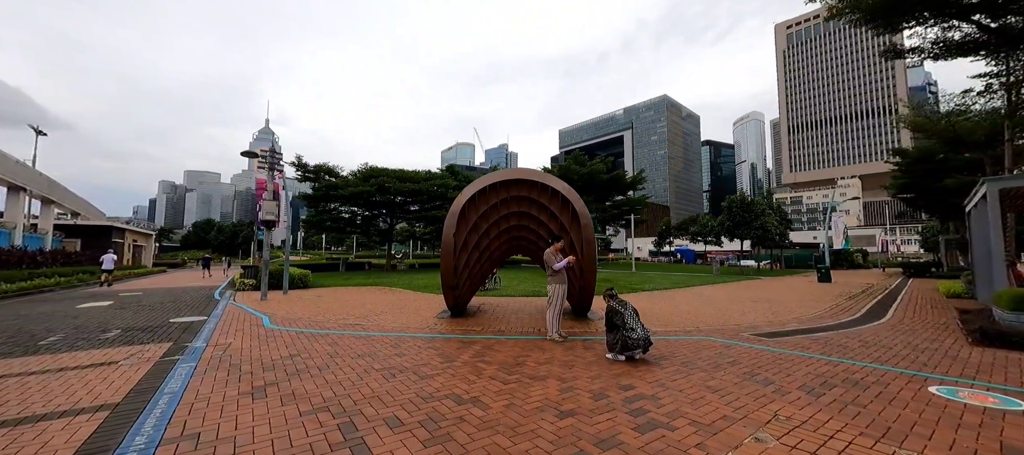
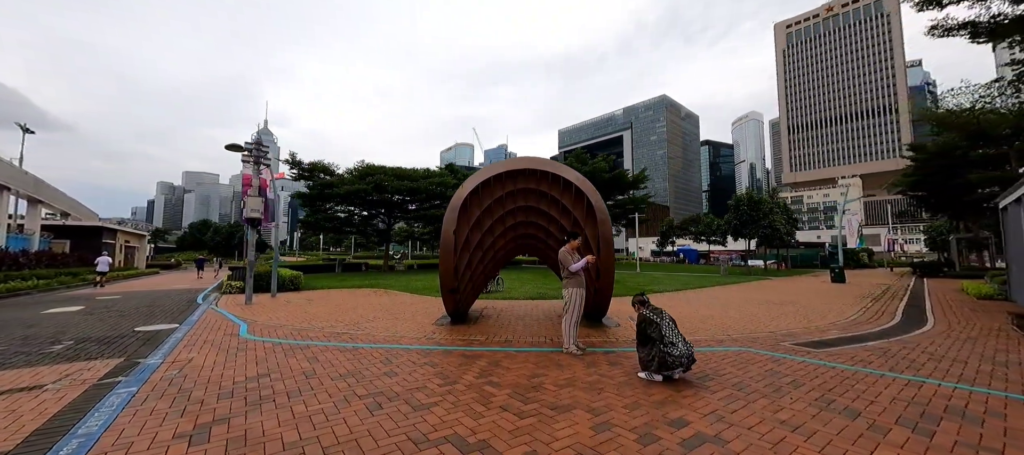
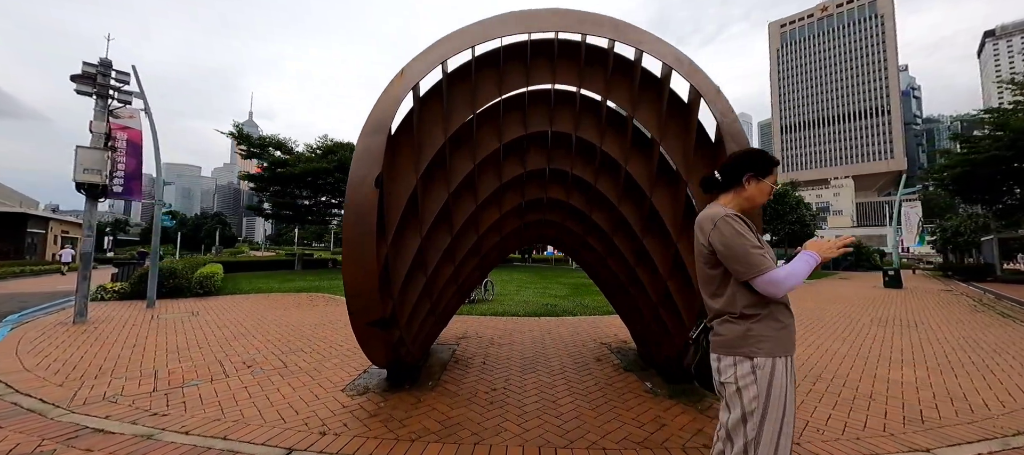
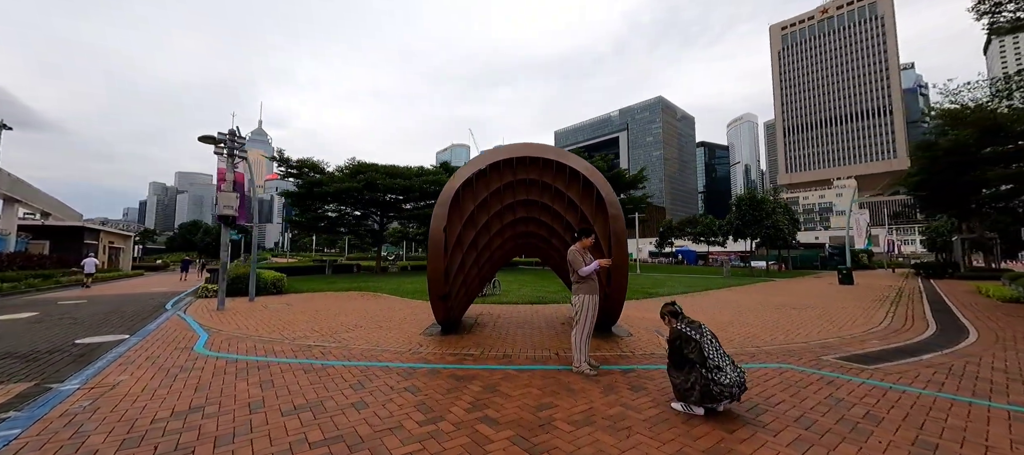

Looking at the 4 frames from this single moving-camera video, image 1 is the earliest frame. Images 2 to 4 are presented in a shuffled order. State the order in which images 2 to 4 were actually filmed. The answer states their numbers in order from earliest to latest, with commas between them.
2, 4, 3
